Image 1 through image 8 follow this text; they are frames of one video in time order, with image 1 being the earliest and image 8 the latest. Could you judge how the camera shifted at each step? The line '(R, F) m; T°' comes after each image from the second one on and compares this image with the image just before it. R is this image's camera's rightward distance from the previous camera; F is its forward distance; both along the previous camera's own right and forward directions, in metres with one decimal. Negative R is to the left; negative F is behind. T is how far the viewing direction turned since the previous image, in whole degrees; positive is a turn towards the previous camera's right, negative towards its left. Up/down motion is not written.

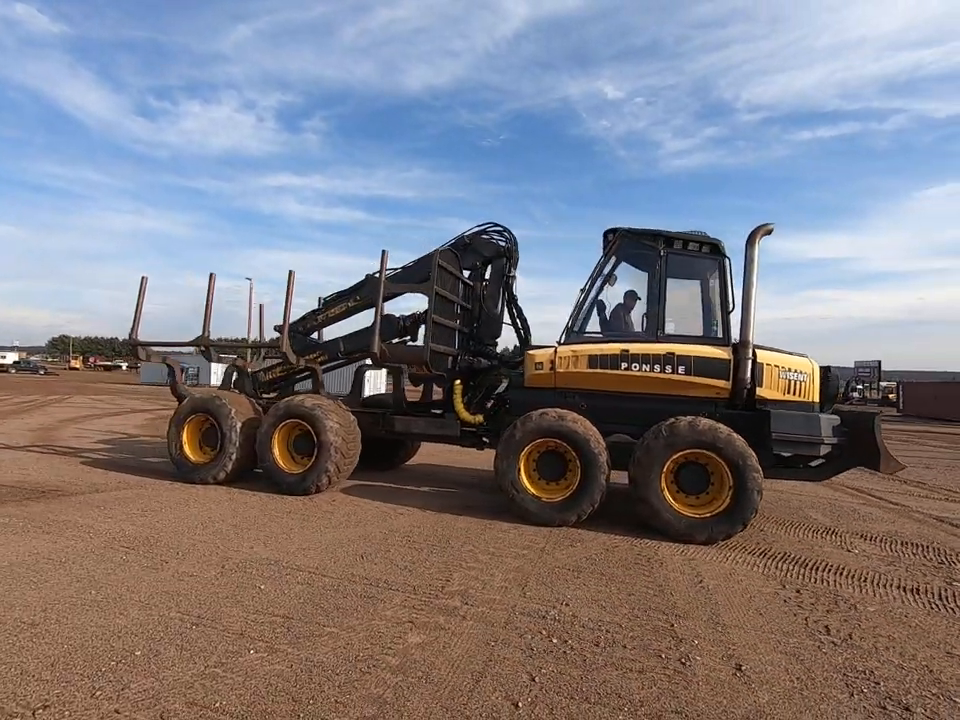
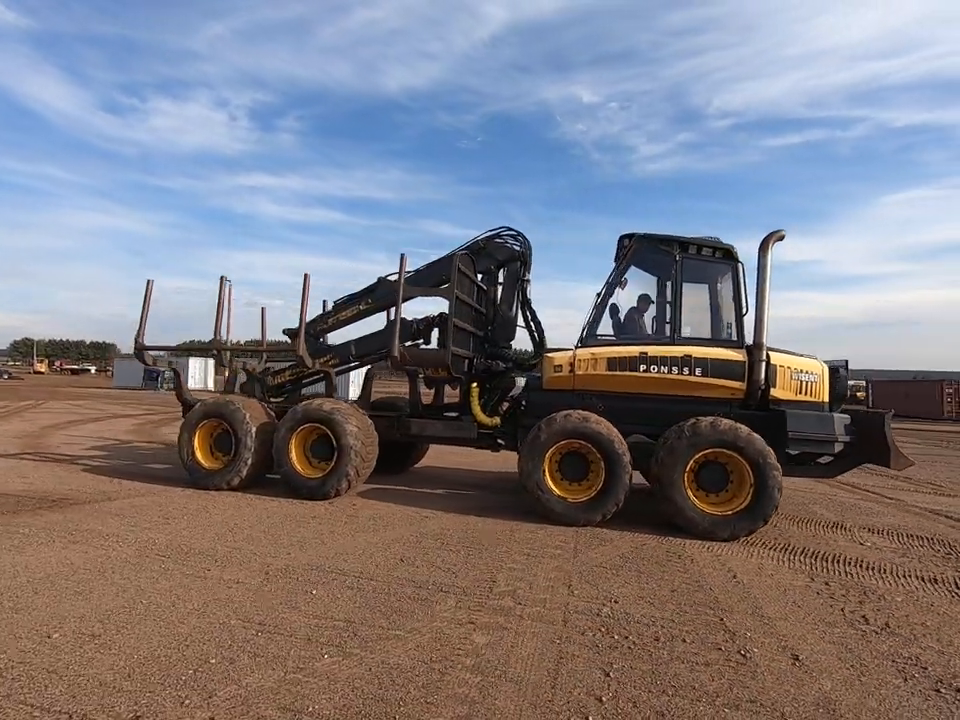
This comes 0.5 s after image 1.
(-0.7, -0.1) m; +3°
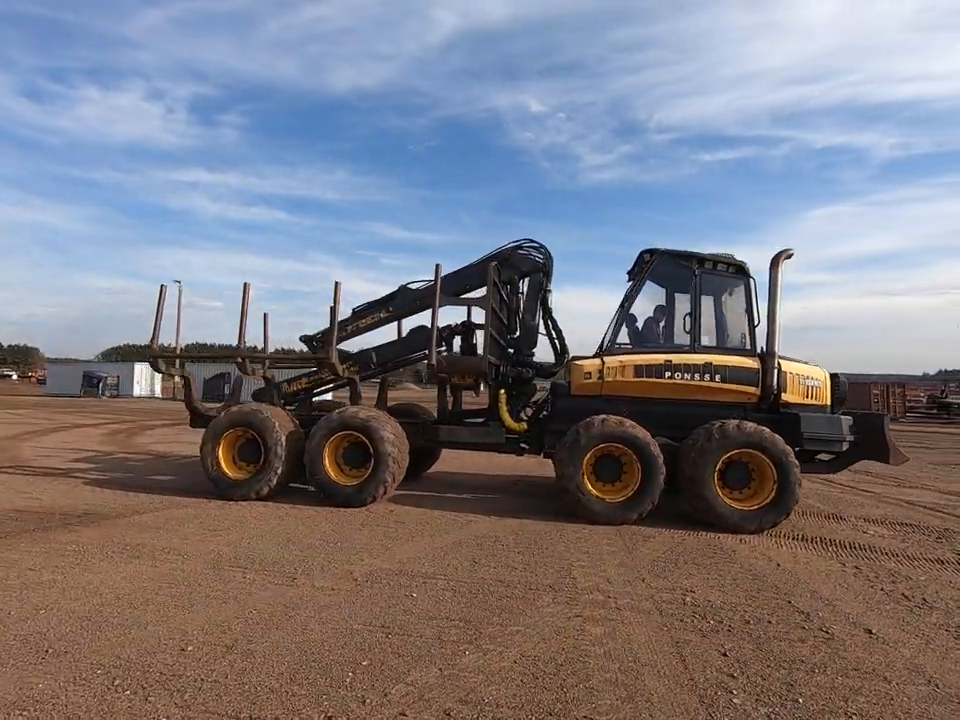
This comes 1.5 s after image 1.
(-1.4, -0.2) m; +6°
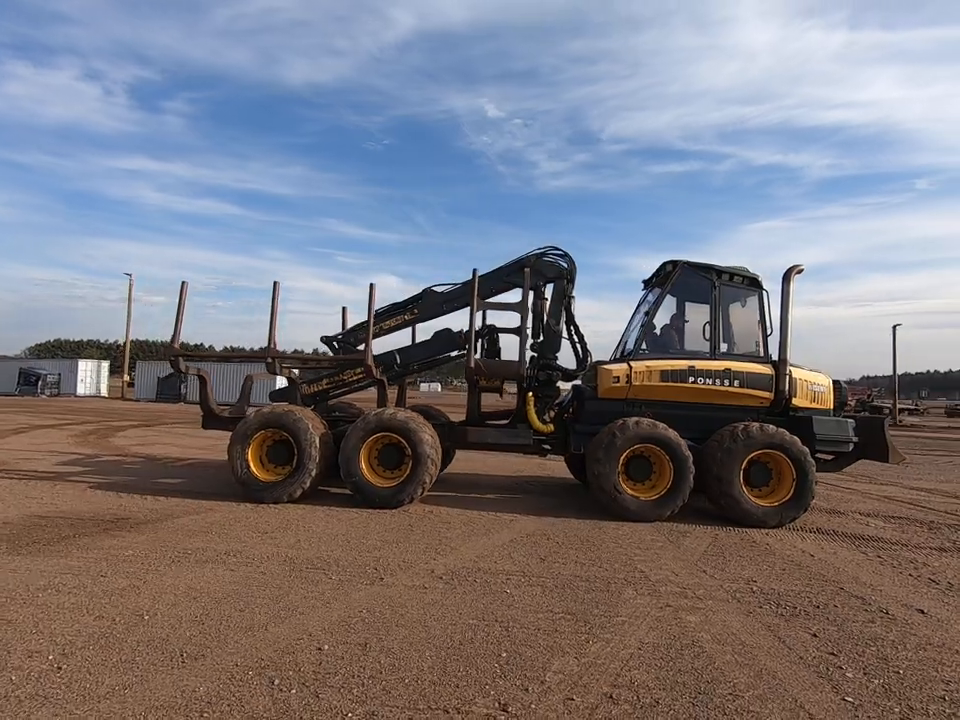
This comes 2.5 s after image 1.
(-1.4, -0.1) m; +5°
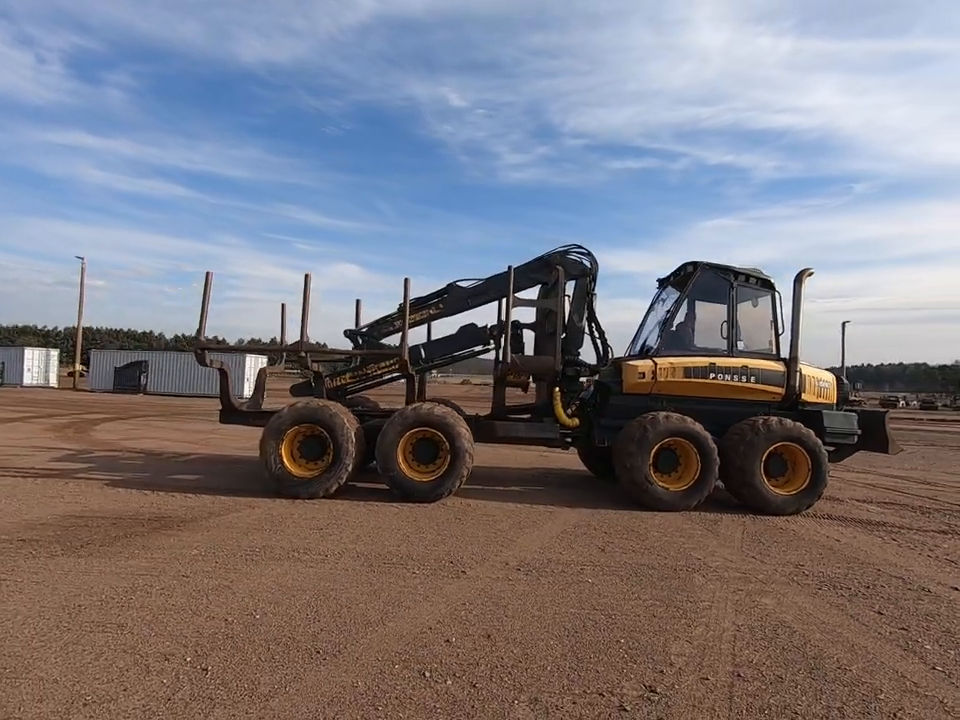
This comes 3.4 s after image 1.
(-1.3, -0.1) m; +4°
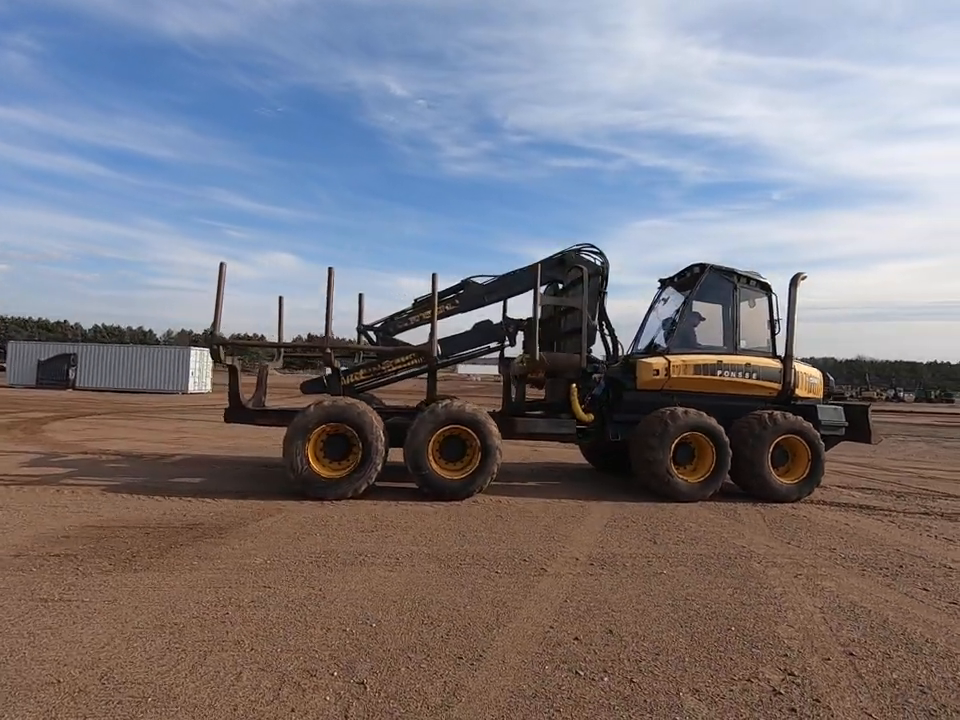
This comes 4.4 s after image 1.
(-1.5, +0.1) m; +7°
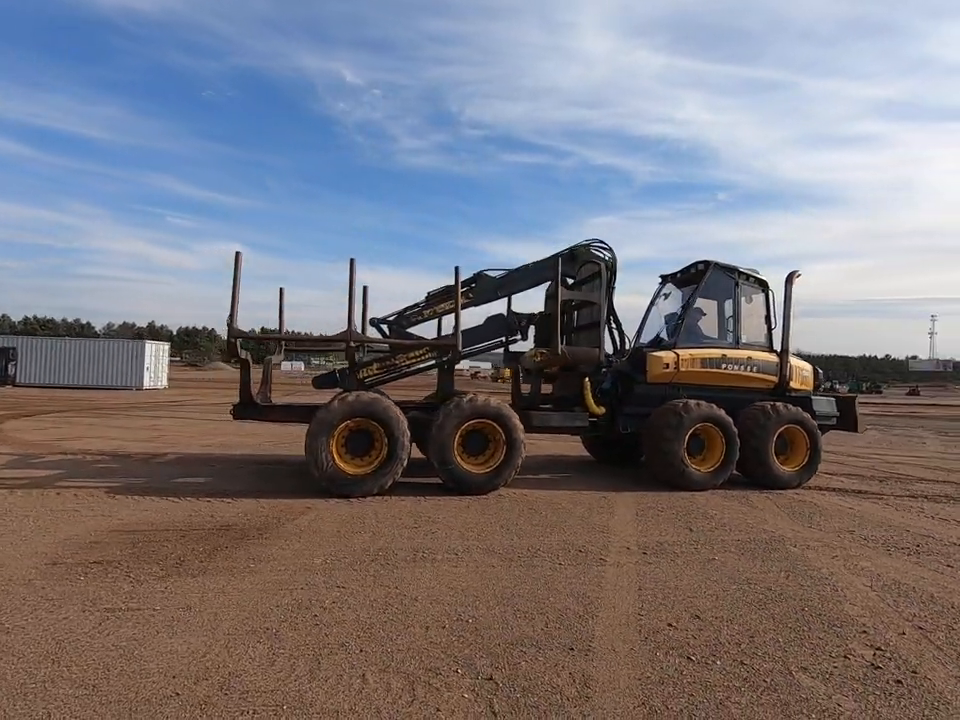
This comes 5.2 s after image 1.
(-1.1, +0.1) m; +5°
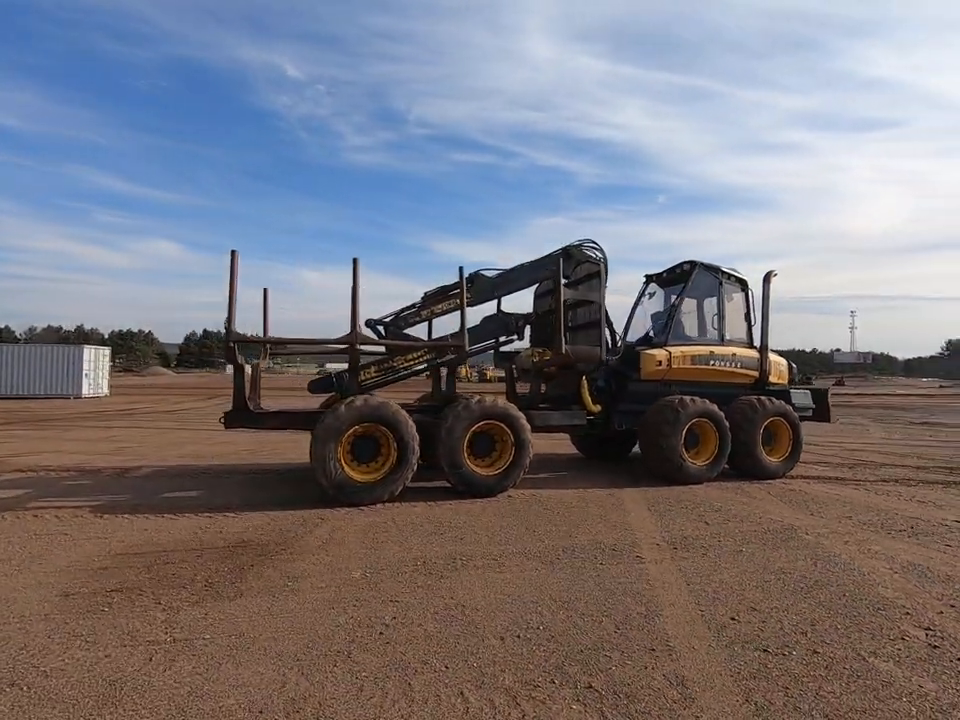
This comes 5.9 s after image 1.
(-0.9, +0.1) m; +5°
